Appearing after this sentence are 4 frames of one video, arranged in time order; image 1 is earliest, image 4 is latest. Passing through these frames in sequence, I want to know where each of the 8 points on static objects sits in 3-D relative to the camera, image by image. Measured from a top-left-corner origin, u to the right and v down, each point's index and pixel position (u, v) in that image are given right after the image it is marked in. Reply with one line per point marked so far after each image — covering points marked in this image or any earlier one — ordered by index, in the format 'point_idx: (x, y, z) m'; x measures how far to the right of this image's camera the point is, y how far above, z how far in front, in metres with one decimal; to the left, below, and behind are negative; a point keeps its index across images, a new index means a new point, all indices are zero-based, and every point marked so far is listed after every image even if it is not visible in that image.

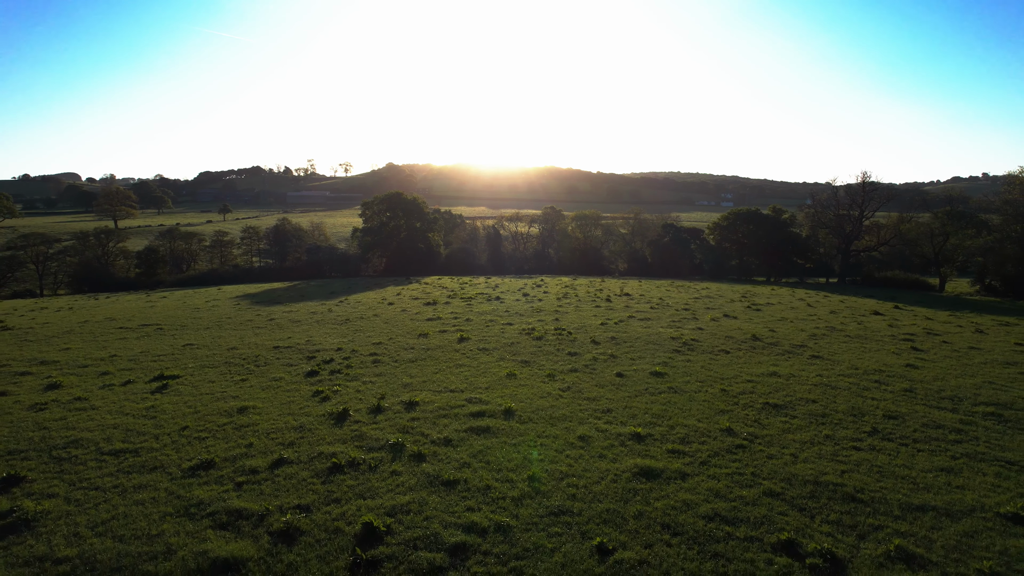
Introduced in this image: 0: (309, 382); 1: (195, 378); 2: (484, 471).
0: (-7.1, -3.3, +17.3) m
1: (-11.3, -3.2, +17.7) m
2: (-0.6, -4.0, +10.8) m
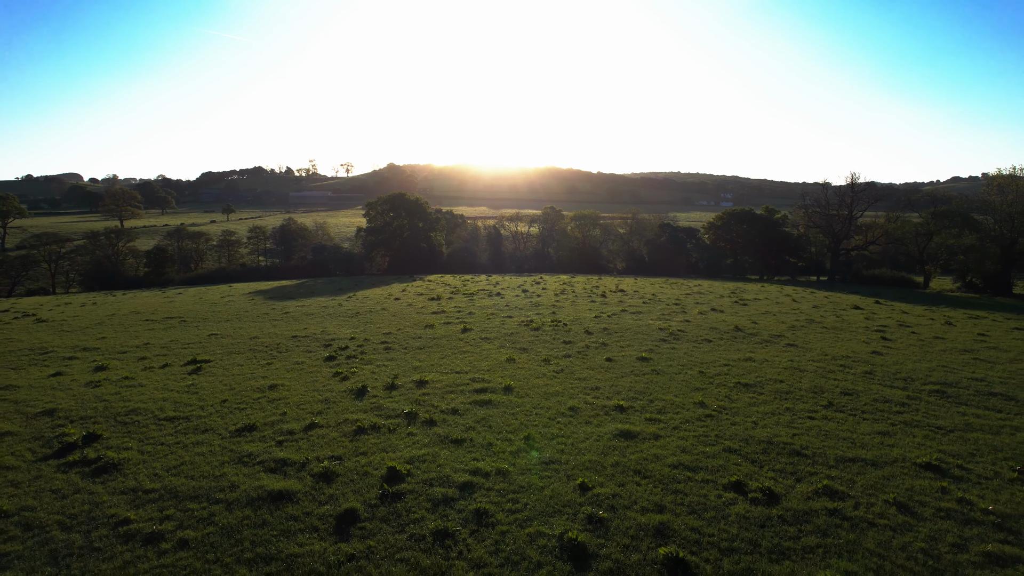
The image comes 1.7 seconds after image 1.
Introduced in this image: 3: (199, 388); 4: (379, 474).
0: (-7.2, -3.0, +19.2) m
1: (-11.4, -2.9, +19.6) m
2: (-0.7, -3.7, +12.6) m
3: (-10.3, -3.3, +16.2) m
4: (-2.8, -3.9, +10.4) m
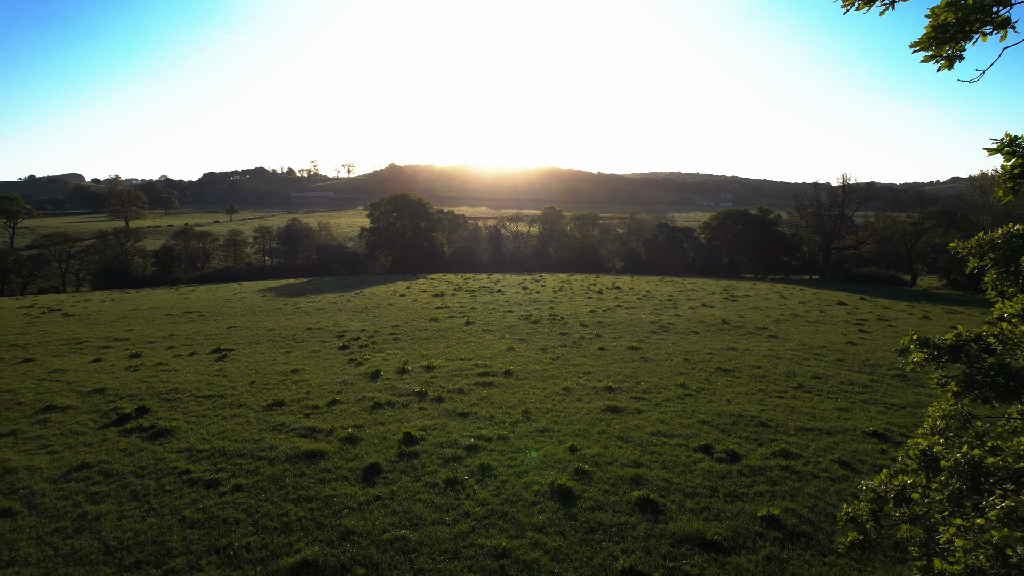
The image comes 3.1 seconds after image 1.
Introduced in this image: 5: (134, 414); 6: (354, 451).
0: (-7.2, -2.7, +20.9) m
1: (-11.4, -2.7, +21.2) m
2: (-0.7, -3.5, +14.3) m
3: (-10.3, -3.0, +17.8) m
4: (-2.8, -3.7, +12.1) m
5: (-10.1, -3.4, +13.2) m
6: (-3.6, -3.7, +11.3) m
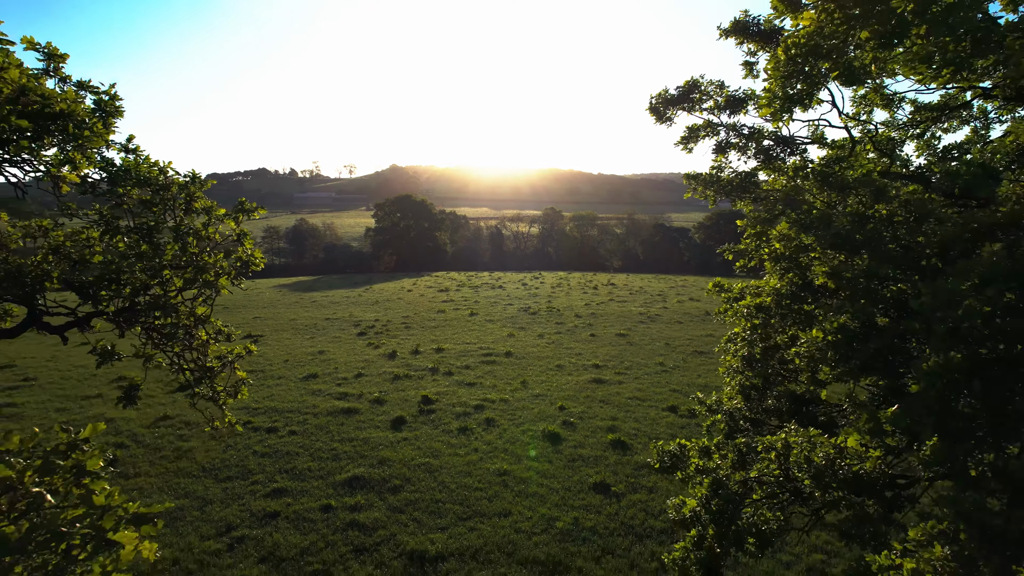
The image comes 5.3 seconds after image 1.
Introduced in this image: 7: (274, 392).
0: (-7.2, -2.4, +23.3) m
1: (-11.4, -2.3, +23.7) m
2: (-0.7, -3.1, +16.7) m
3: (-10.3, -2.7, +20.3) m
4: (-2.8, -3.3, +14.5) m
5: (-10.1, -3.0, +15.7) m
6: (-3.6, -3.4, +13.7) m
7: (-7.2, -3.2, +15.0) m
